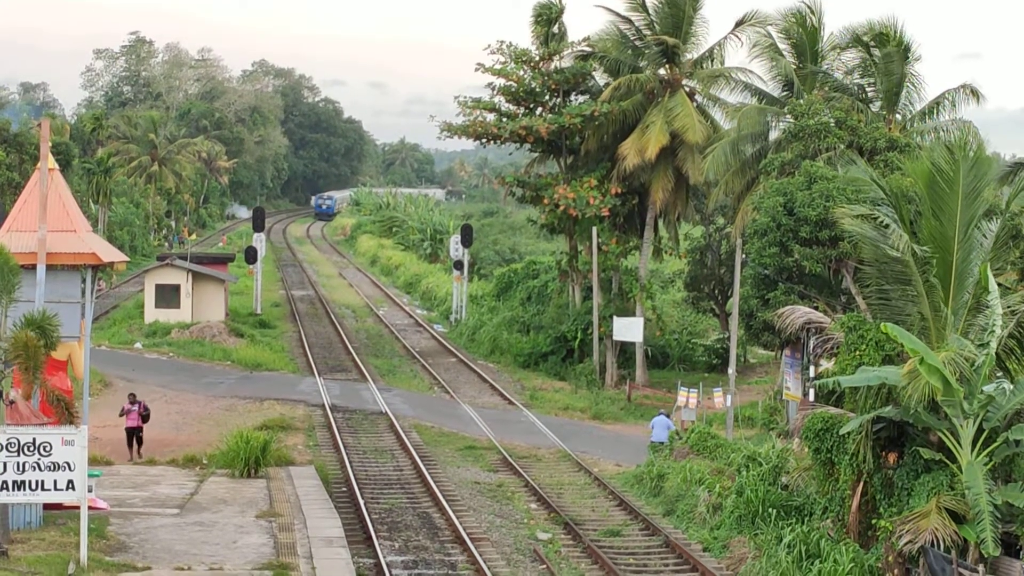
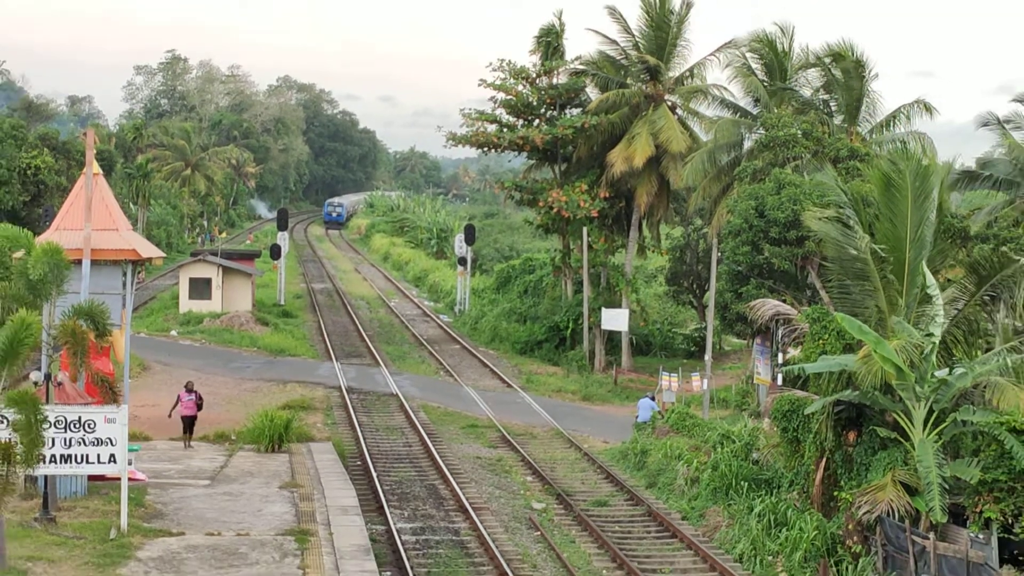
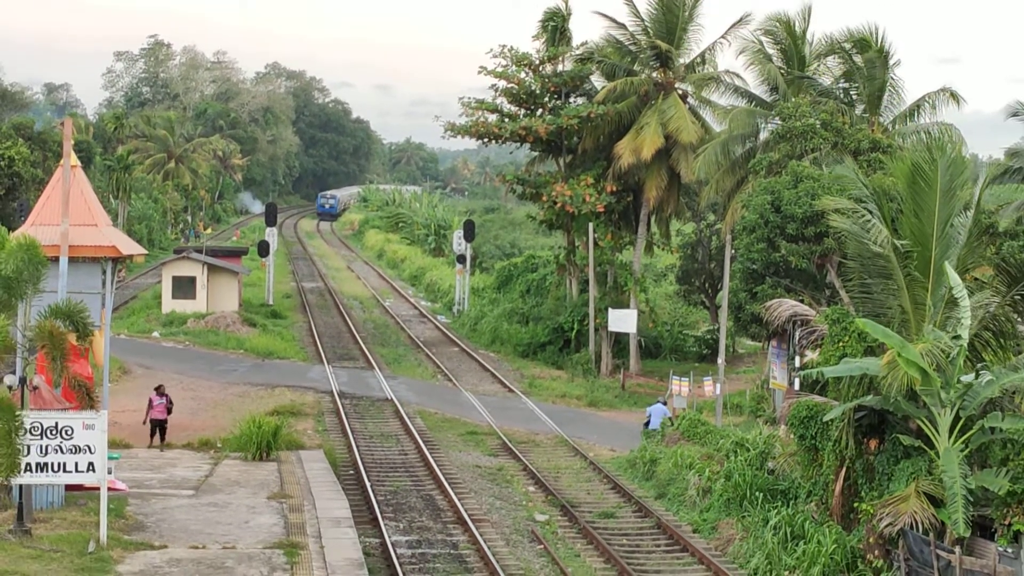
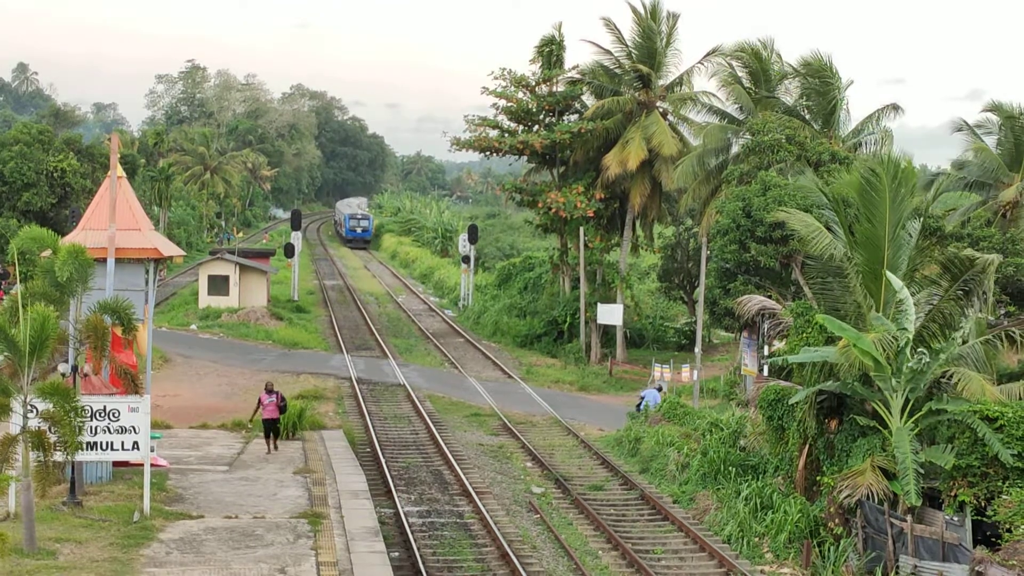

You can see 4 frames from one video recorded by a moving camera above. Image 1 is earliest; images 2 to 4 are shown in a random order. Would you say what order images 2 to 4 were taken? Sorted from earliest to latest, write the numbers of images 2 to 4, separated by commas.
3, 2, 4
